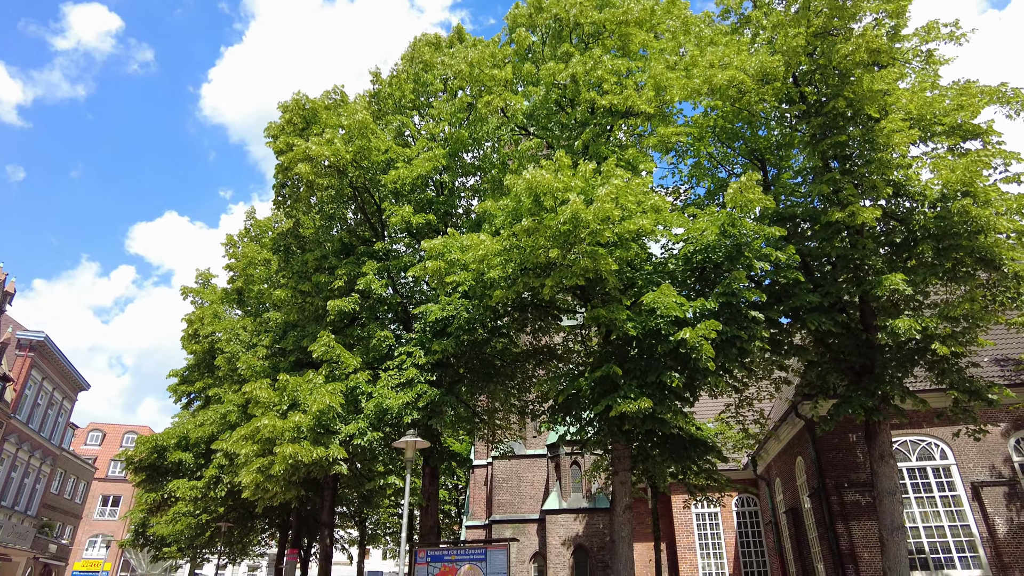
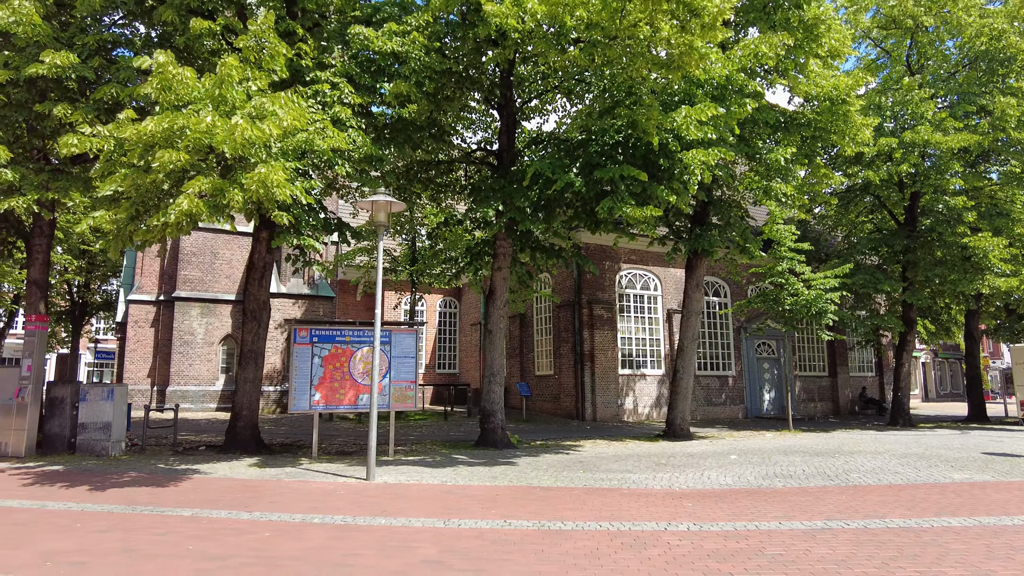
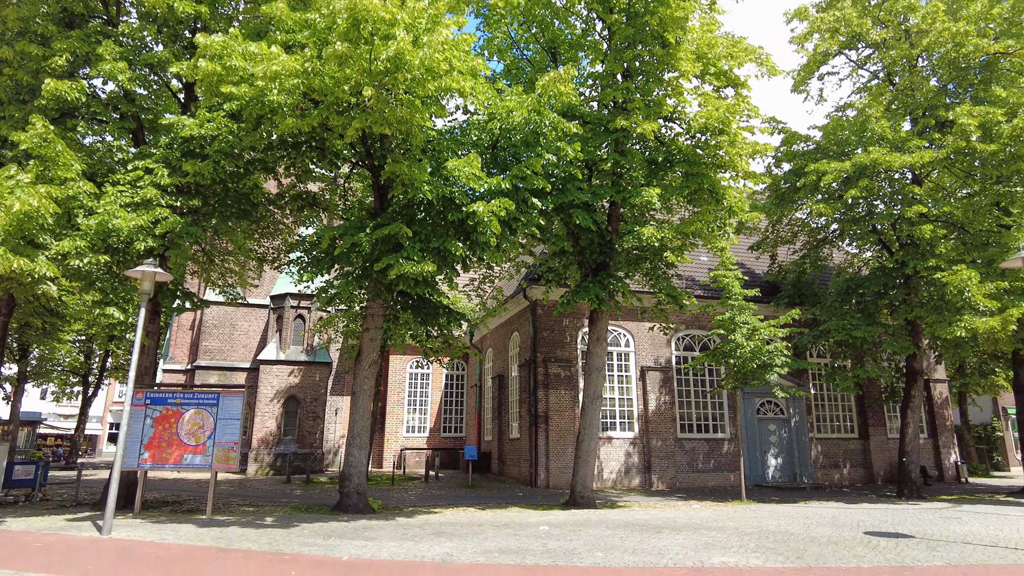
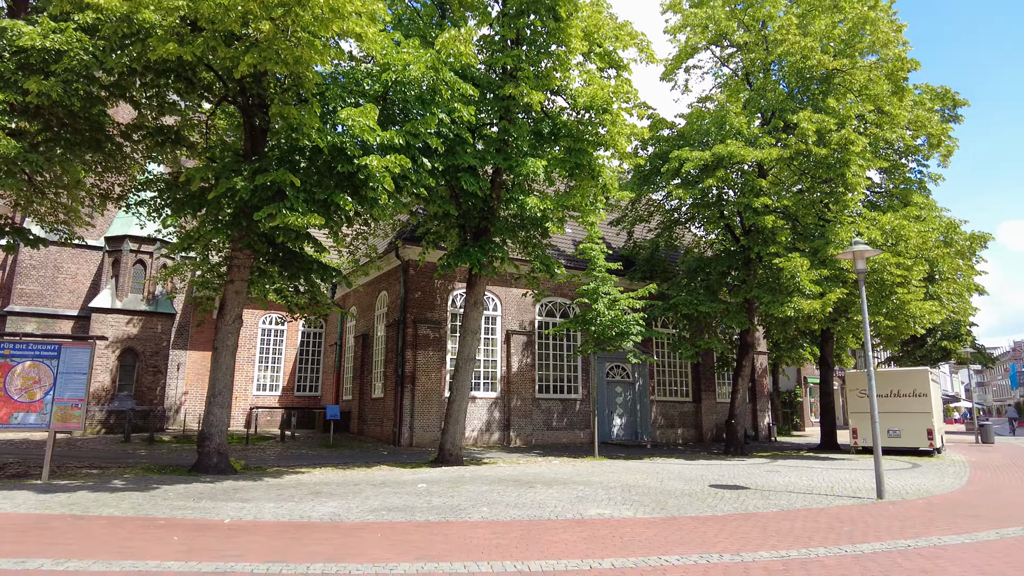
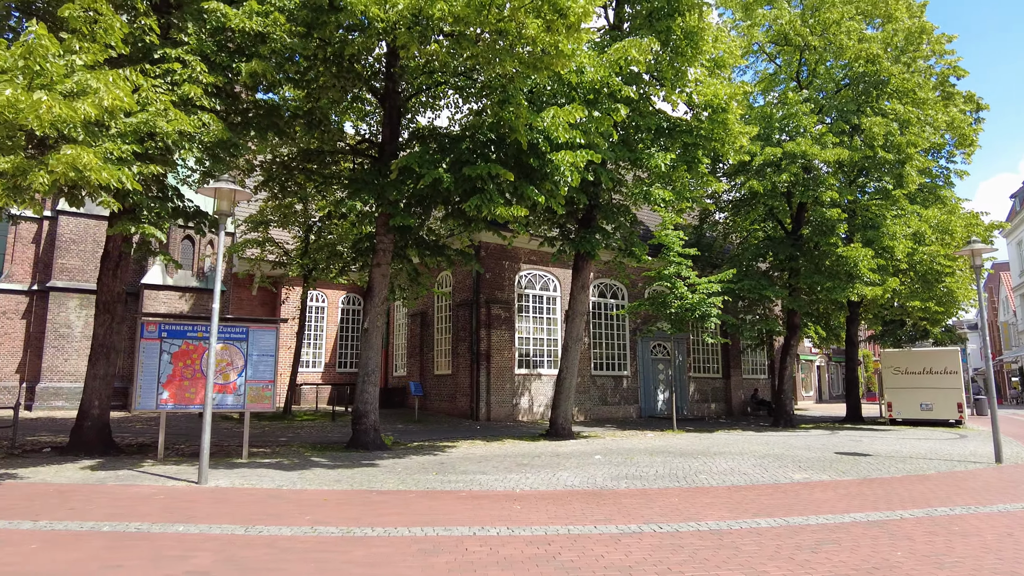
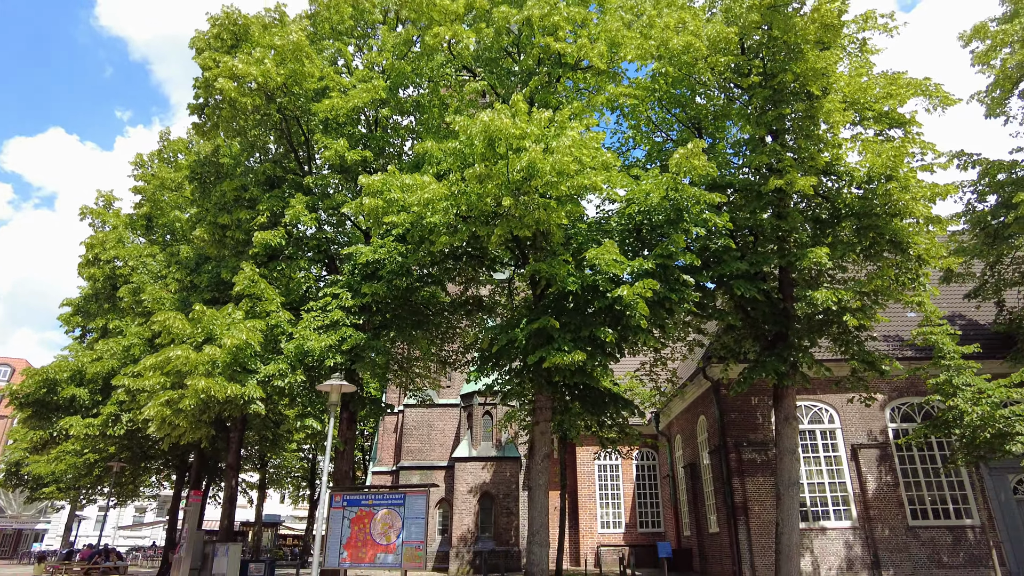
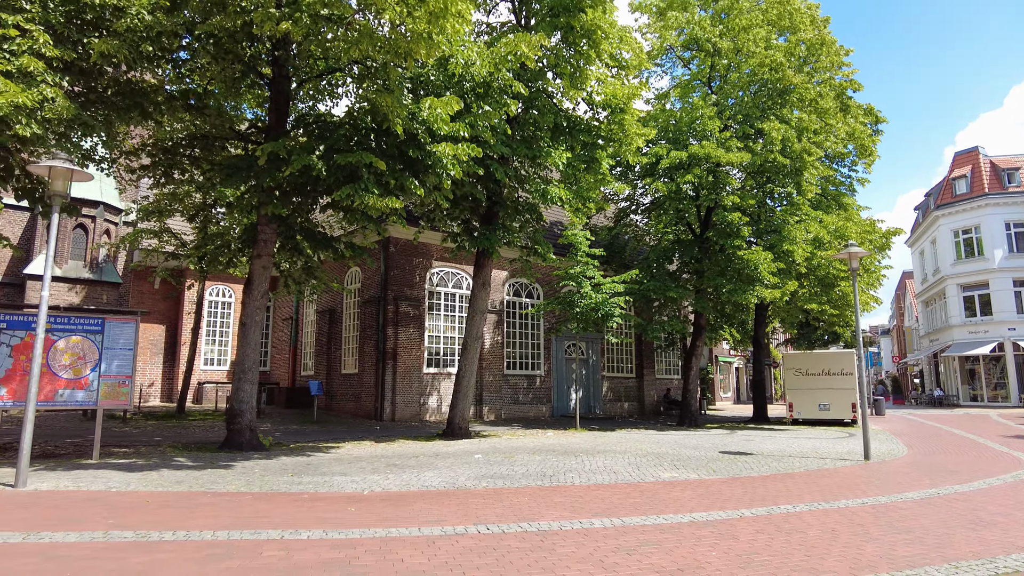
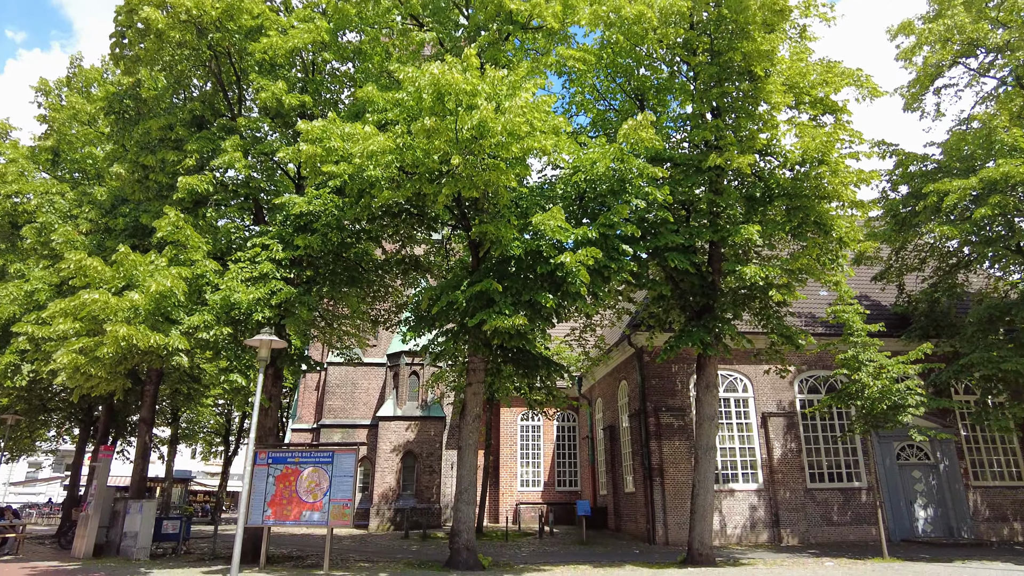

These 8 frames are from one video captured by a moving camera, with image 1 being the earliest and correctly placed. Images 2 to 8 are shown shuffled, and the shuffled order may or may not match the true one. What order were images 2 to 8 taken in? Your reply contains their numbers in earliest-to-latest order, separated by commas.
6, 8, 3, 4, 7, 5, 2
